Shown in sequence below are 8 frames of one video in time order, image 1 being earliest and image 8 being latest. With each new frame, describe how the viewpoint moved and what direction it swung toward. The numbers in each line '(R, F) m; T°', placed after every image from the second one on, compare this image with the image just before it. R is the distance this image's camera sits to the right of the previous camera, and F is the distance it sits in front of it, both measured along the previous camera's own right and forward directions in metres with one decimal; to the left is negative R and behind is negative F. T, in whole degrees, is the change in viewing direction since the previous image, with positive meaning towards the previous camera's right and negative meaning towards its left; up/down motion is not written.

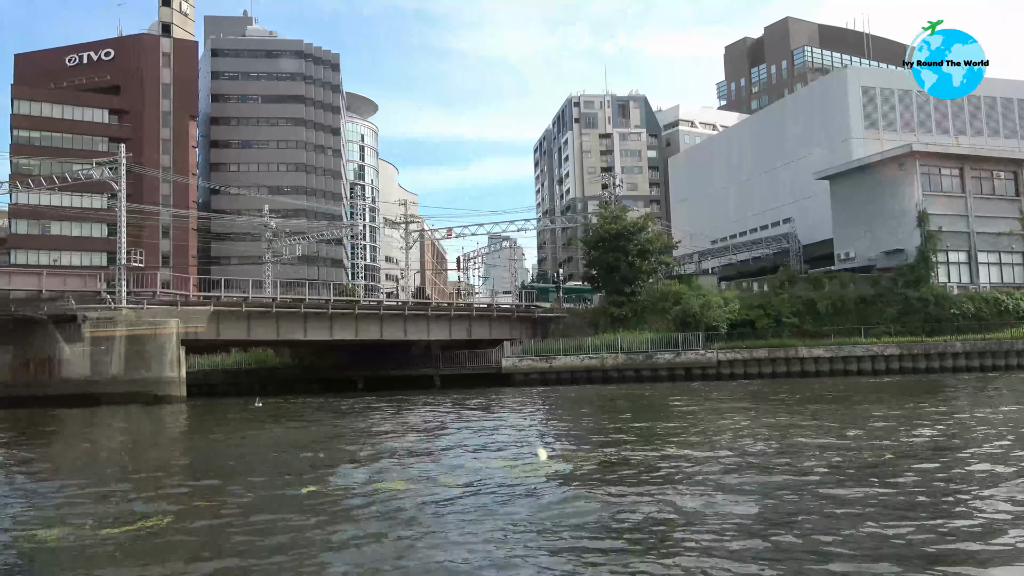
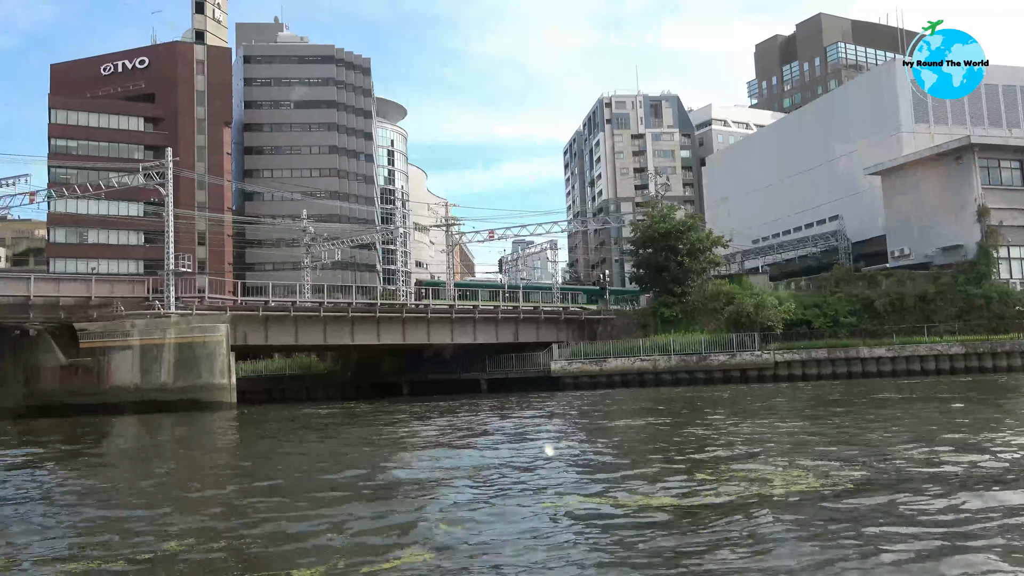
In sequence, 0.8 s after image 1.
(-1.5, +1.0) m; -2°
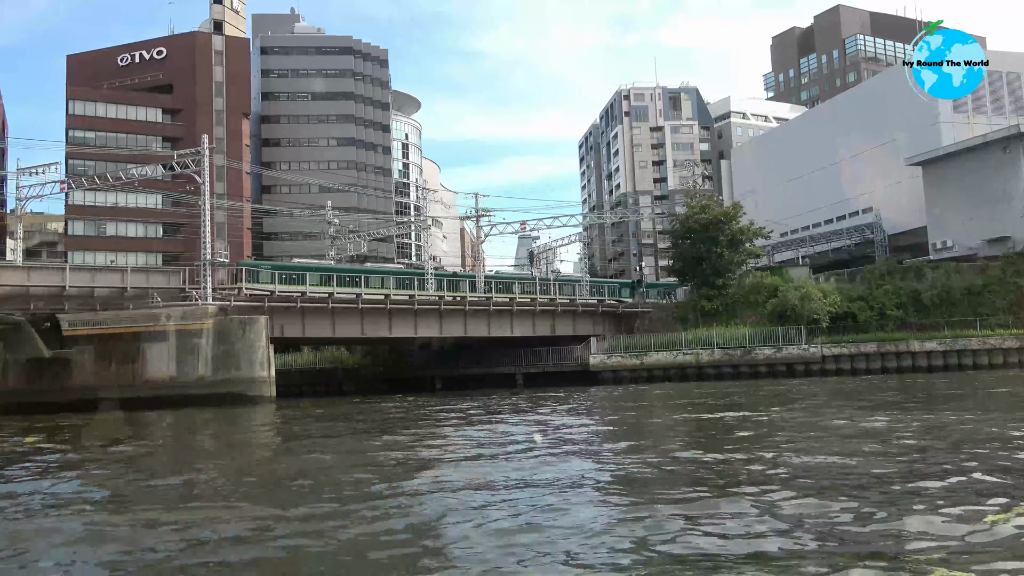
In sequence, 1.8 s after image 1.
(-2.0, +1.1) m; 0°
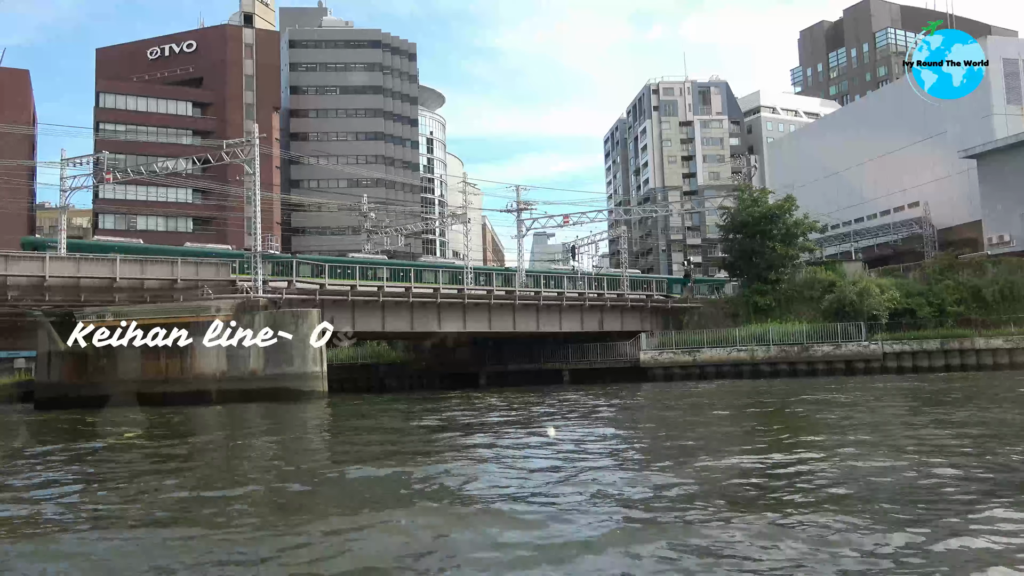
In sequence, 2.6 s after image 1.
(-2.0, +1.0) m; -1°
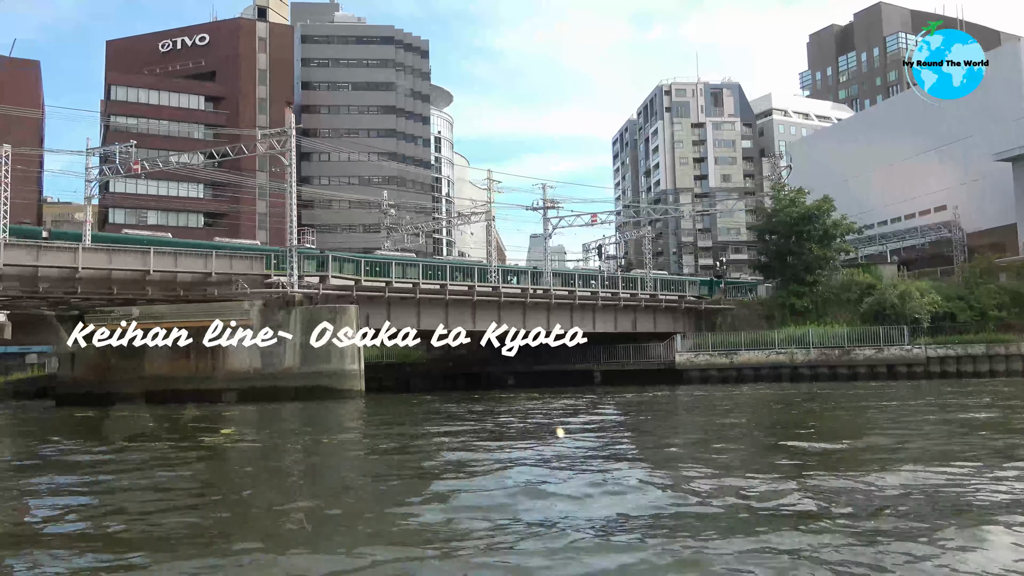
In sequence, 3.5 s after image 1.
(-2.1, +1.0) m; 0°
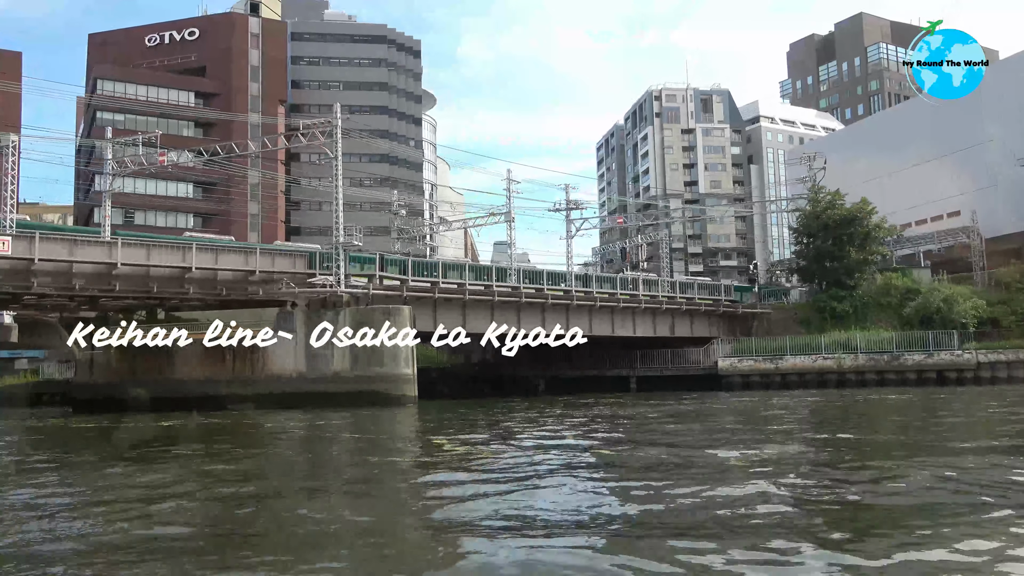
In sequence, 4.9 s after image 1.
(-3.9, +1.7) m; +3°
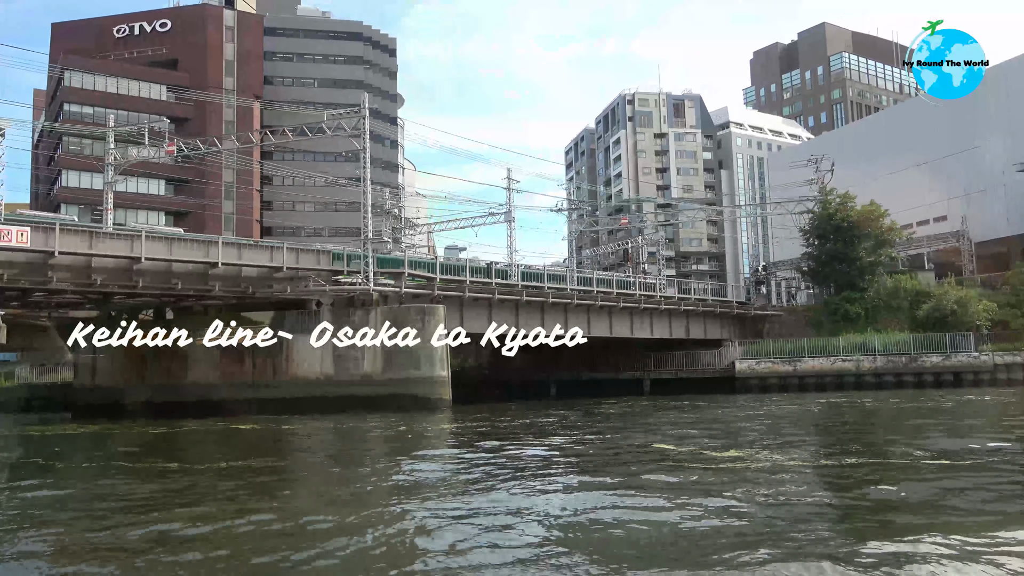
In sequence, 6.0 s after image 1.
(-3.2, +1.2) m; +3°
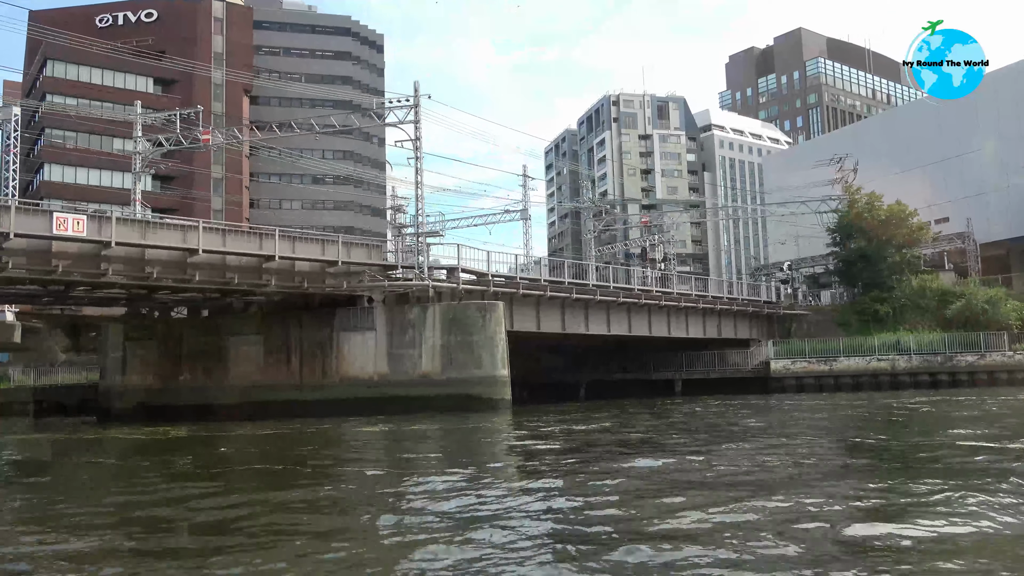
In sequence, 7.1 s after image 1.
(-3.6, +1.1) m; +3°
